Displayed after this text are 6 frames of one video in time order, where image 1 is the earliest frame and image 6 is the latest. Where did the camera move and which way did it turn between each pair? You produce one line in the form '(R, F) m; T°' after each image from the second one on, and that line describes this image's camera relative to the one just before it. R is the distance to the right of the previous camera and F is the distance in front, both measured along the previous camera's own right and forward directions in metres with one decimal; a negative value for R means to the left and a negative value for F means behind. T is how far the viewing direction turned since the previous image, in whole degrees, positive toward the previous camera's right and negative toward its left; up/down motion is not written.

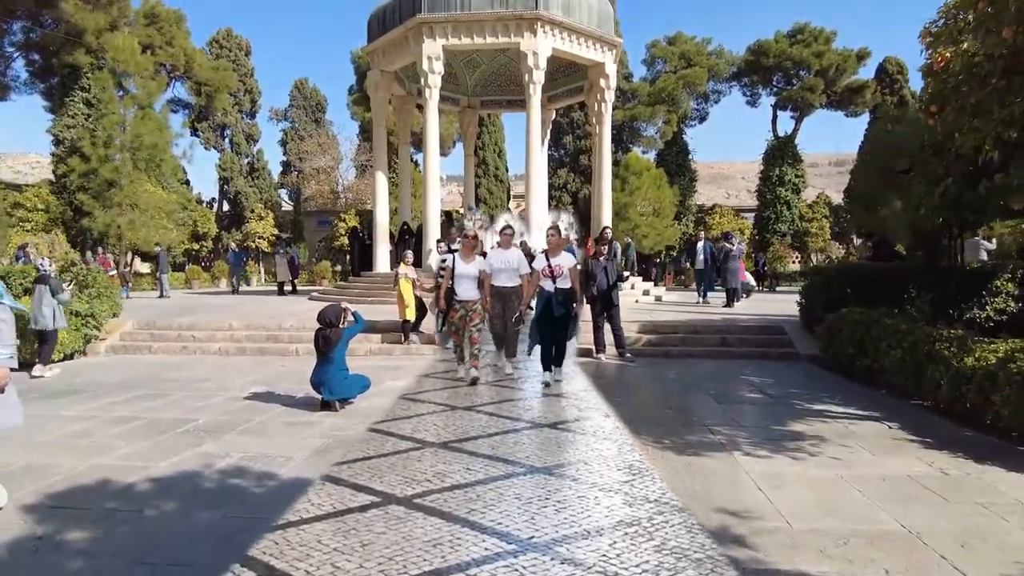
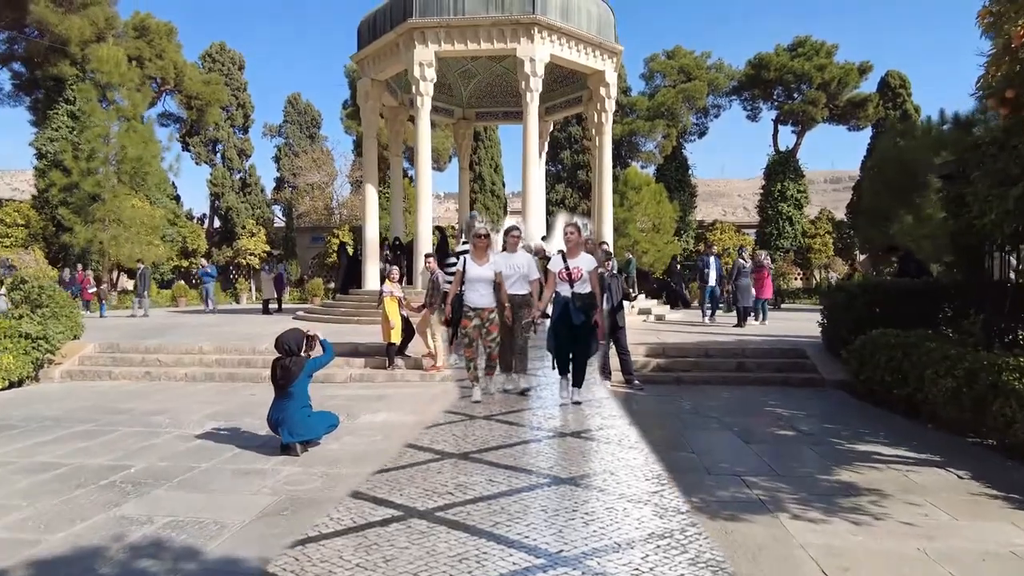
(0.0, +0.9) m; 0°
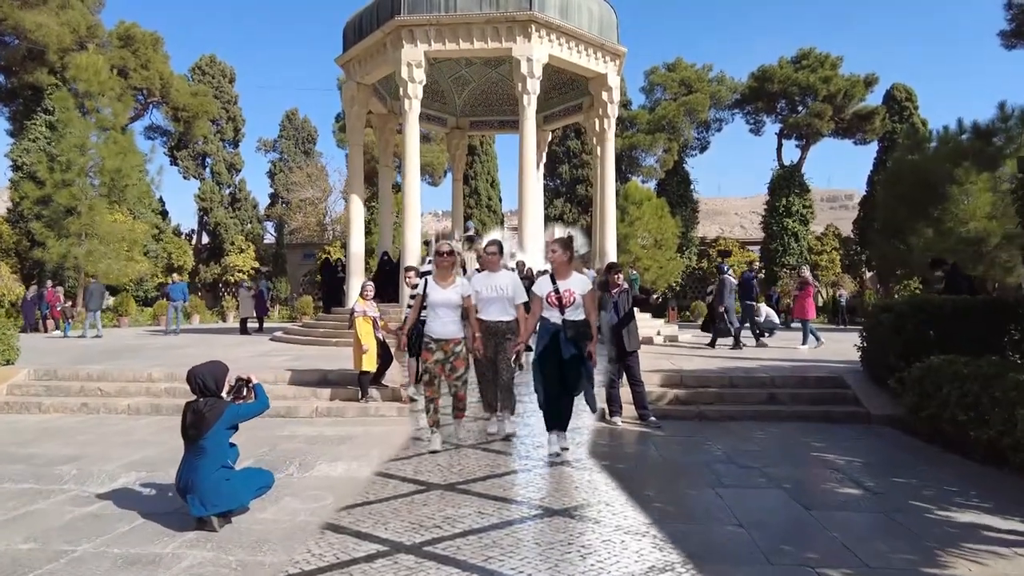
(0.0, +1.3) m; 0°
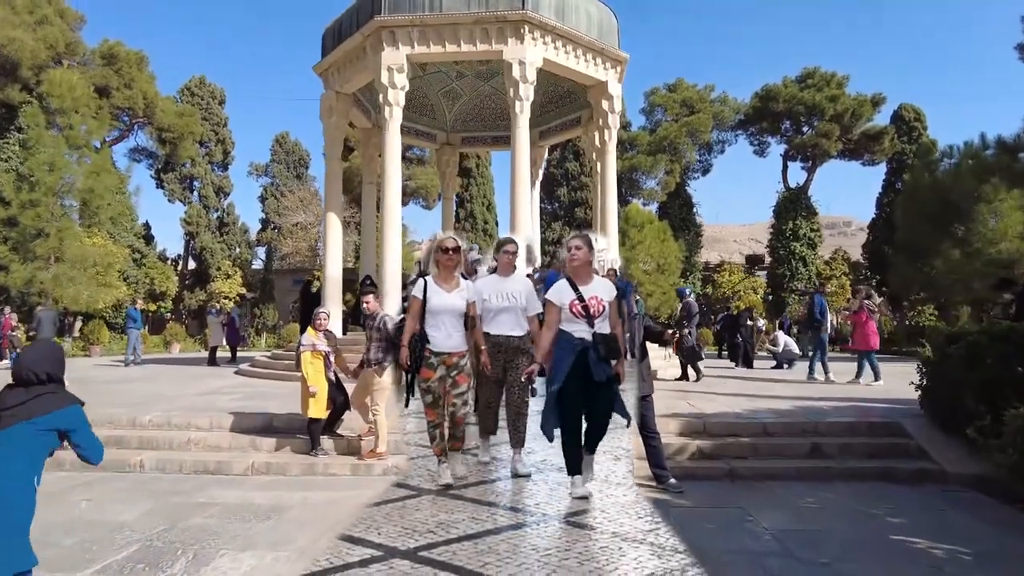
(+0.1, +1.5) m; 0°
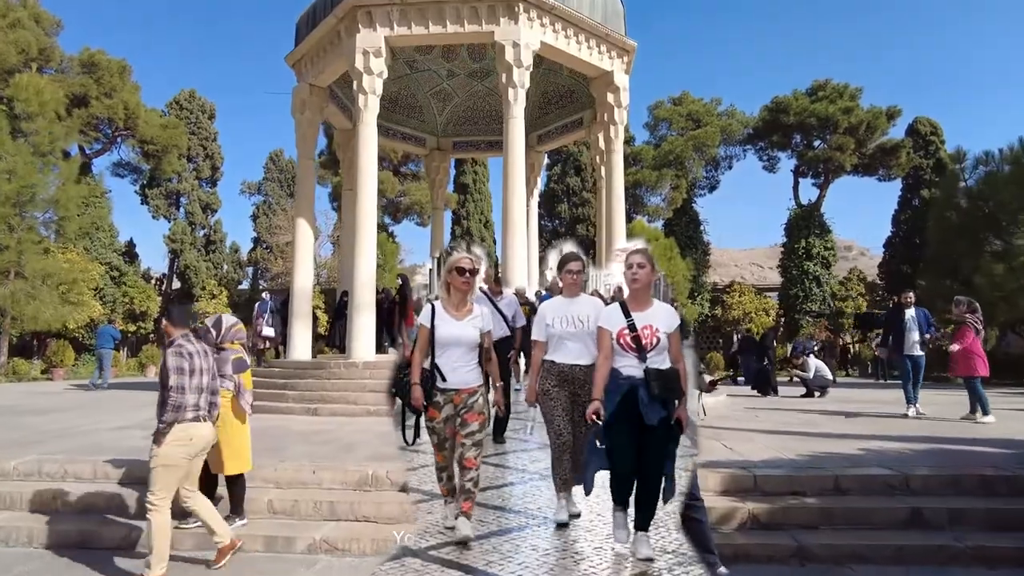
(+0.1, +1.8) m; 0°
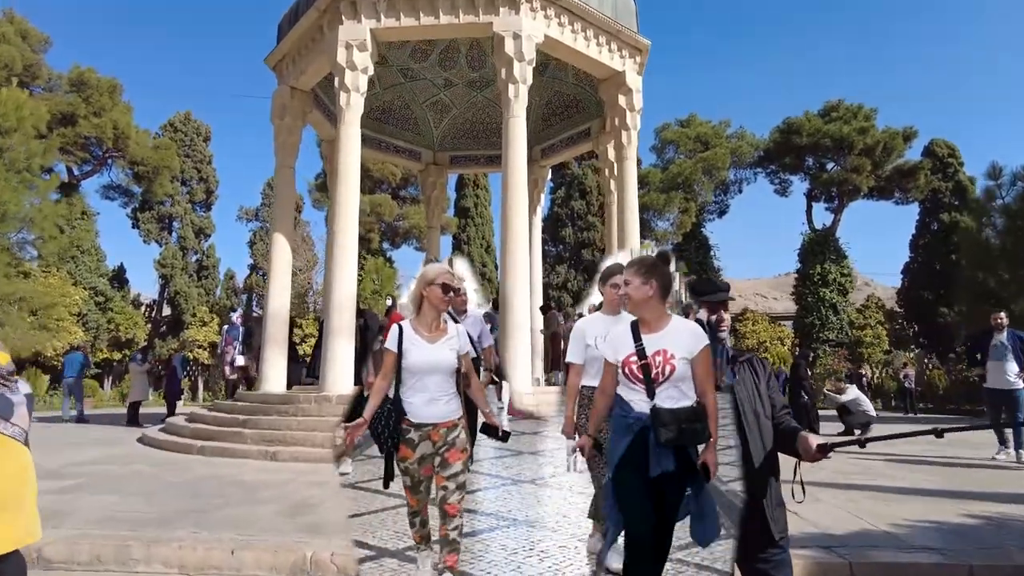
(0.0, +1.4) m; 0°
